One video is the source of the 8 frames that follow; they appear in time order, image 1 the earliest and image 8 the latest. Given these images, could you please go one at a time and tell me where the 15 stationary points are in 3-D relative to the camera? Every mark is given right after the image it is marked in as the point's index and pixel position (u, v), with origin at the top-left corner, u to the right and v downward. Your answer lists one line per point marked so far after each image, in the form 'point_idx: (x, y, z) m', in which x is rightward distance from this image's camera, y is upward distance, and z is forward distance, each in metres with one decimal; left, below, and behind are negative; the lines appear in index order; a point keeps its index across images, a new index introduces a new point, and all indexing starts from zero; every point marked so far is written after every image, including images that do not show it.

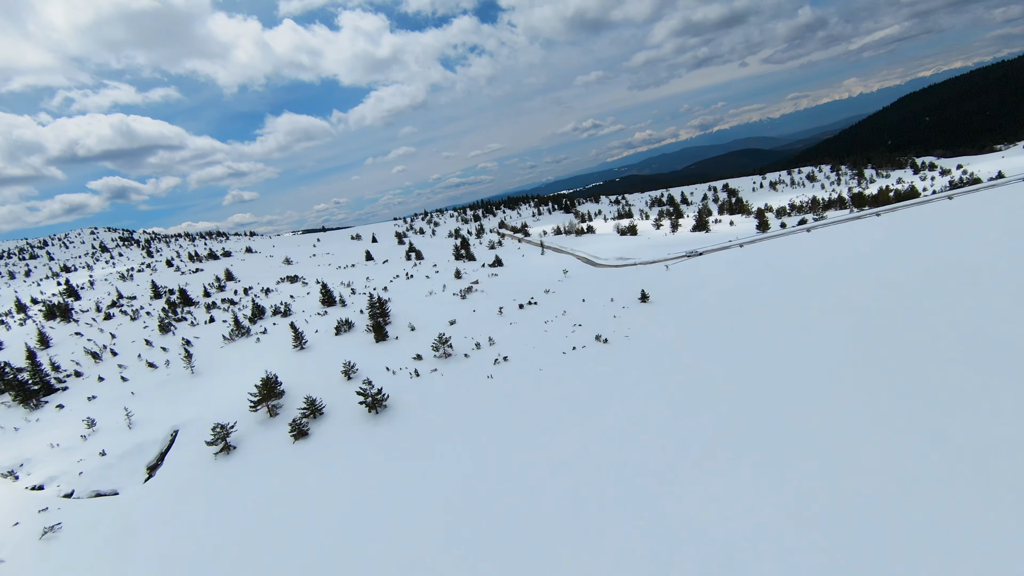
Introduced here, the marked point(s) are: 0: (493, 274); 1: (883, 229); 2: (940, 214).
0: (-0.7, +0.4, +16.7) m
1: (+9.9, +1.7, +13.5) m
2: (+11.2, +2.0, +13.2) m
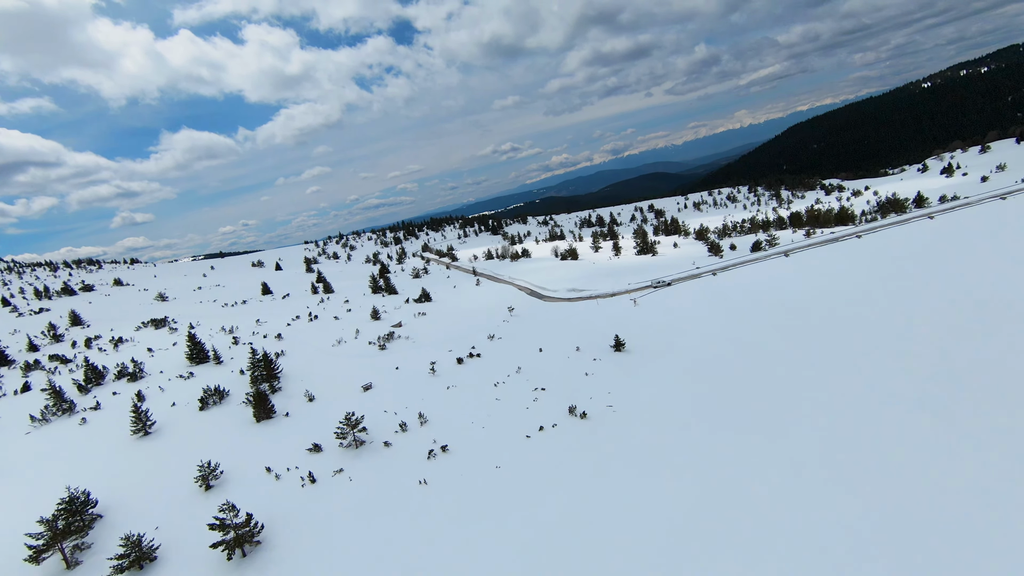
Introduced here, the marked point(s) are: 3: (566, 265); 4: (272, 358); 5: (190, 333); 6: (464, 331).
0: (-2.5, -0.7, +13.6) m
1: (+8.4, +1.0, +12.0) m
2: (+9.7, +1.4, +11.9) m
3: (+2.0, +0.8, +18.8) m
4: (-5.2, -1.5, +10.9) m
5: (-8.6, -1.2, +13.5) m
6: (-1.1, -1.0, +11.6) m
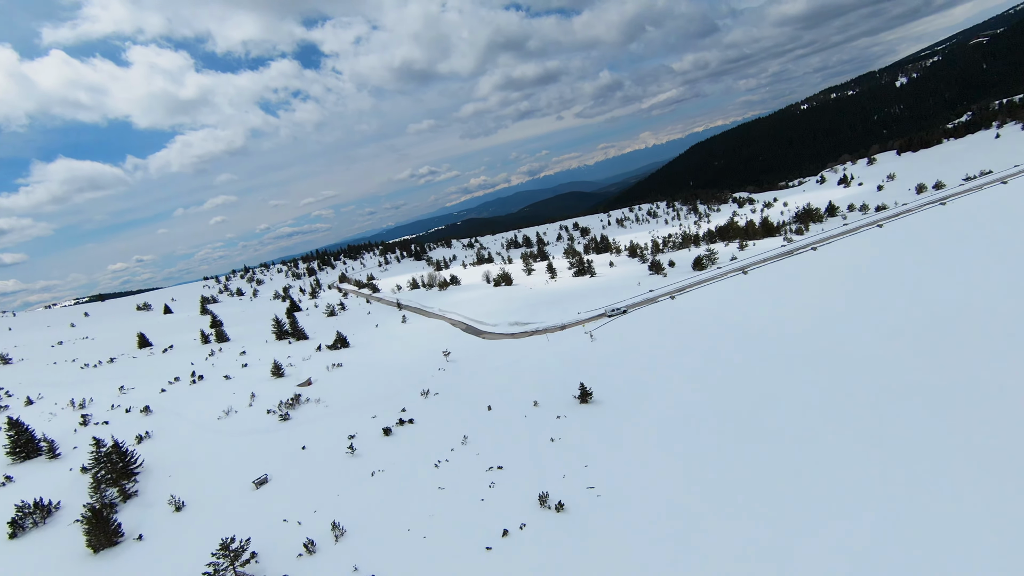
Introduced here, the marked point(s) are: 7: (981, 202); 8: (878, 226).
0: (-4.0, -1.7, +11.2) m
1: (+6.9, +0.6, +11.3) m
2: (+8.2, +1.1, +11.4) m
3: (-0.3, -0.2, +17.1) m
4: (-6.1, -2.5, +8.1) m
5: (-9.9, -2.5, +10.2) m
6: (-2.3, -1.8, +9.5) m
7: (+10.3, +1.9, +11.1) m
8: (+8.8, +1.5, +12.0) m
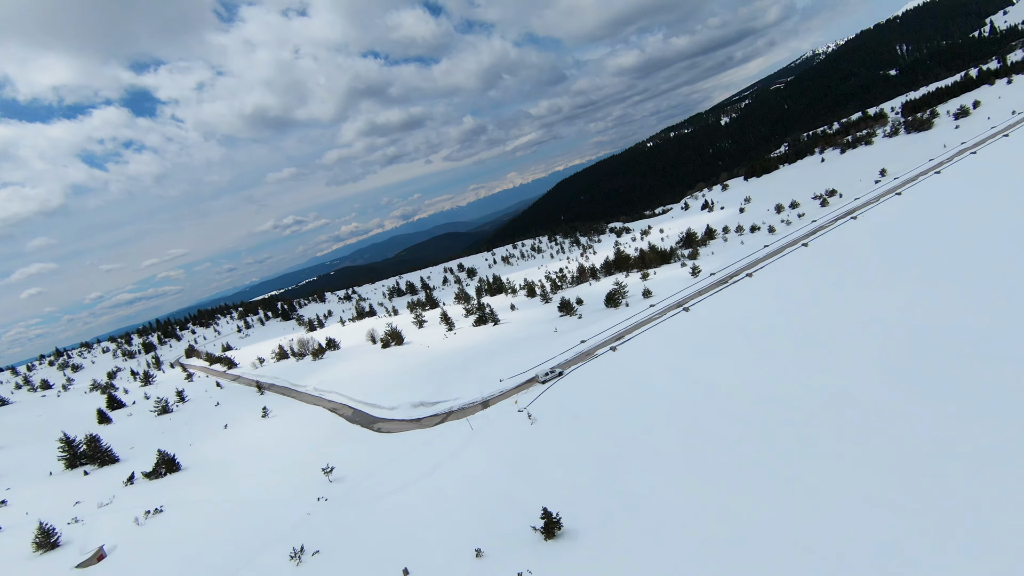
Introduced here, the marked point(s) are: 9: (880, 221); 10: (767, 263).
0: (-5.3, -3.2, +7.4) m
1: (+4.9, 0.0, +10.1) m
2: (+6.1, +0.6, +10.6) m
3: (-3.3, -1.9, +14.1) m
4: (-6.6, -4.0, +3.8) m
5: (-10.8, -4.5, +5.0) m
6: (-3.3, -3.1, +6.1) m
7: (+8.1, +1.6, +10.8) m
8: (+6.5, +1.0, +11.3) m
9: (+7.9, +1.6, +11.0) m
10: (+5.6, +0.6, +11.0) m
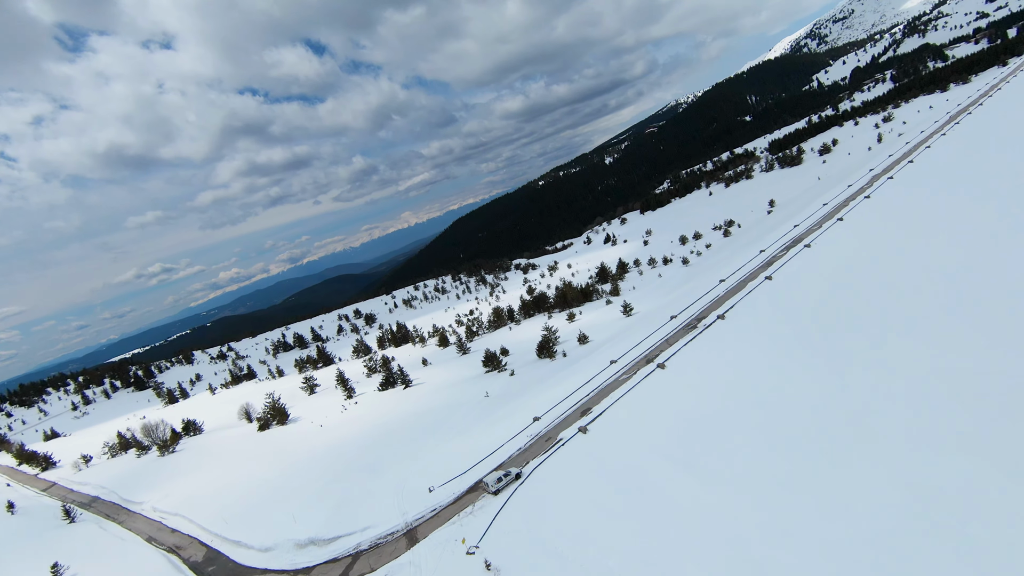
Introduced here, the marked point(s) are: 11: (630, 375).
0: (-5.6, -4.2, +3.6) m
1: (+3.7, -0.7, +8.5) m
2: (+4.7, -0.1, +9.3) m
3: (-5.0, -3.3, +10.6) m
4: (-6.2, -4.7, -0.2) m
5: (-10.4, -5.5, +0.1) m
6: (-3.4, -3.8, +2.7) m
7: (+6.6, +1.0, +10.0) m
8: (+5.0, +0.2, +10.1) m
9: (+6.4, +0.9, +10.0) m
10: (+4.1, -0.2, +9.5) m
11: (+1.9, -1.3, +8.0) m
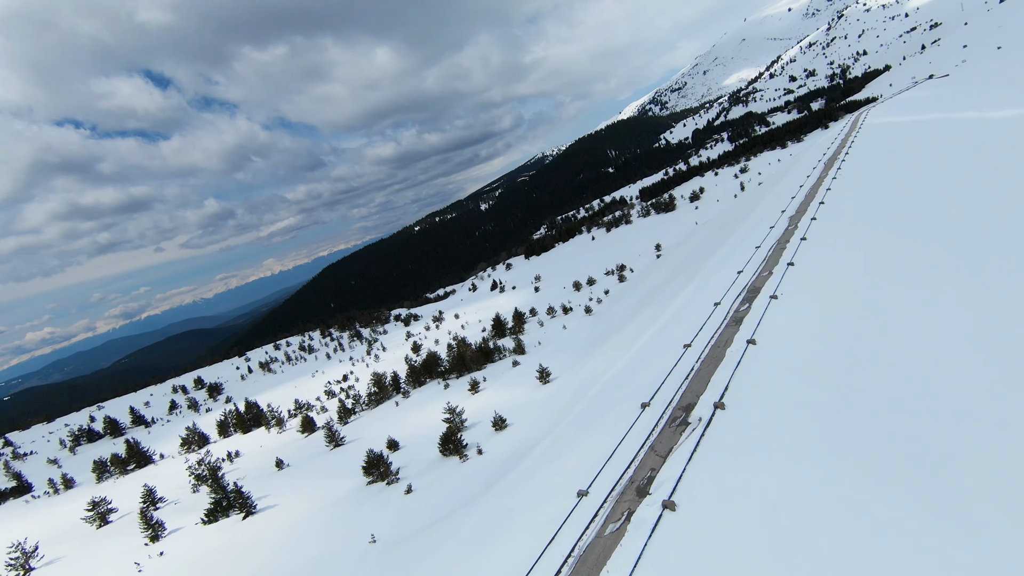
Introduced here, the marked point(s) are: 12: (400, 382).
0: (-5.1, -4.8, -1.3) m
1: (+2.6, -1.6, +6.0) m
2: (+3.4, -1.0, +7.1) m
3: (-6.2, -4.6, +5.7) m
4: (-4.7, -5.0, -5.1) m
5: (-8.9, -6.0, -5.9) m
6: (-2.7, -4.4, -1.5) m
7: (+5.0, 0.0, +8.2) m
8: (+3.5, -0.8, +7.9) m
9: (+4.8, -0.1, +8.3) m
10: (+2.8, -1.2, +7.1) m
11: (+1.0, -2.2, +5.0) m
12: (-4.0, -3.3, +18.0) m
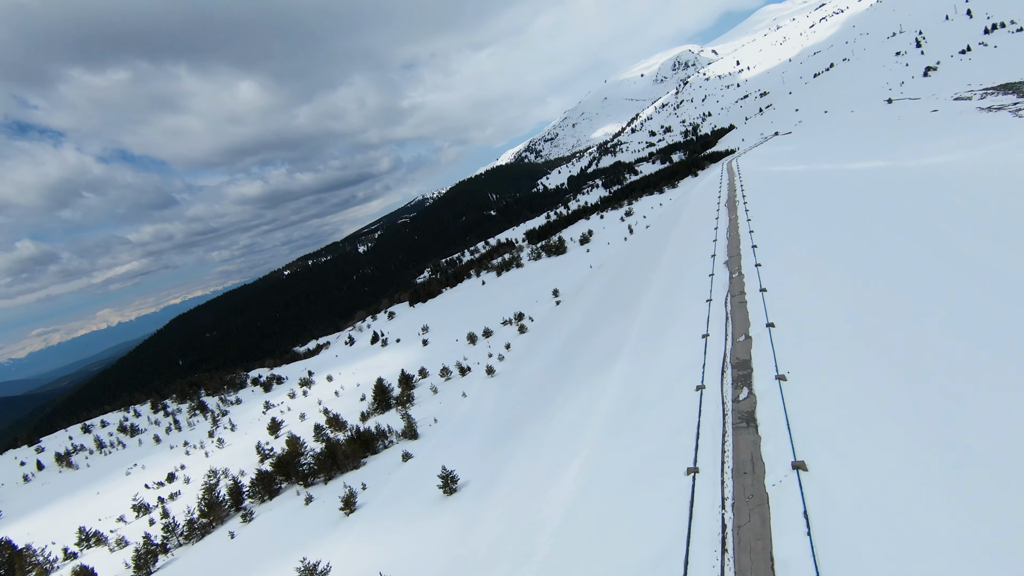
0: (-3.6, -5.1, -5.9) m
1: (+2.1, -2.3, +3.2) m
2: (+2.6, -1.9, +4.4) m
3: (-6.3, -5.5, +0.6) m
4: (-2.3, -5.0, -9.6) m
5: (-6.2, -5.9, -11.4) m
6: (-1.3, -4.6, -5.6) m
7: (+3.9, -0.9, +6.0) m
8: (+2.5, -1.7, +5.2) m
9: (+3.7, -1.0, +5.9) m
10: (+2.0, -2.0, +4.3) m
11: (+0.8, -2.9, +1.7) m
12: (-6.9, -5.2, +13.1) m
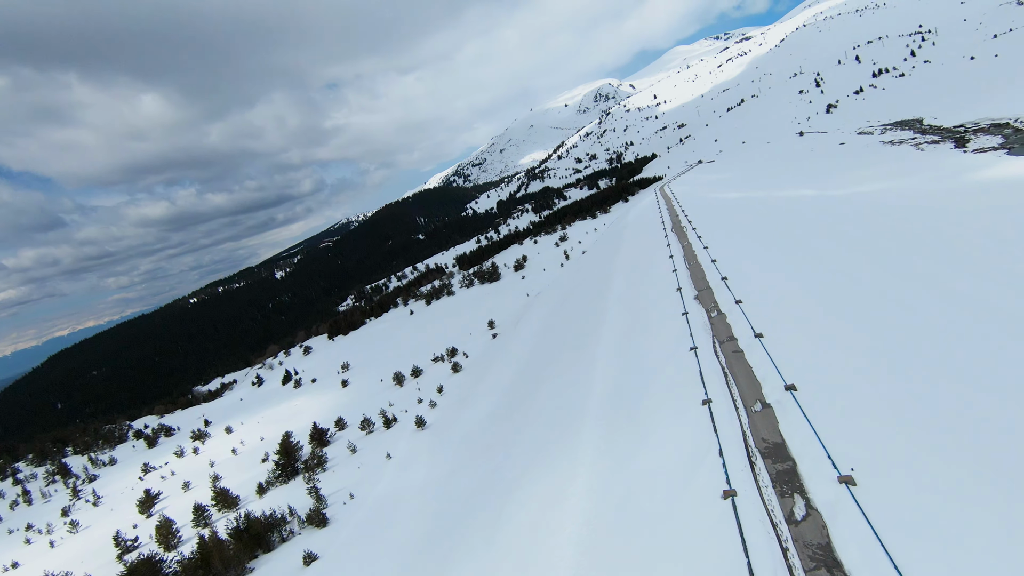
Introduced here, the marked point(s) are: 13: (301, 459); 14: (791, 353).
0: (-2.2, -5.1, -8.8) m
1: (+2.1, -2.7, +1.1) m
2: (+2.5, -2.3, +2.4) m
3: (-5.8, -5.9, -2.7) m
4: (-0.5, -4.8, -12.2) m
5: (-4.0, -5.7, -14.6) m
6: (0.0, -4.6, -8.1) m
7: (+3.5, -1.4, +4.2) m
8: (+2.2, -2.2, +3.2) m
9: (+3.3, -1.5, +4.2) m
10: (+1.8, -2.5, +2.2) m
11: (+1.0, -3.3, -0.5) m
12: (-8.2, -6.1, +9.6) m
13: (-6.4, -5.0, +15.5) m
14: (+3.7, -0.8, +6.7) m
